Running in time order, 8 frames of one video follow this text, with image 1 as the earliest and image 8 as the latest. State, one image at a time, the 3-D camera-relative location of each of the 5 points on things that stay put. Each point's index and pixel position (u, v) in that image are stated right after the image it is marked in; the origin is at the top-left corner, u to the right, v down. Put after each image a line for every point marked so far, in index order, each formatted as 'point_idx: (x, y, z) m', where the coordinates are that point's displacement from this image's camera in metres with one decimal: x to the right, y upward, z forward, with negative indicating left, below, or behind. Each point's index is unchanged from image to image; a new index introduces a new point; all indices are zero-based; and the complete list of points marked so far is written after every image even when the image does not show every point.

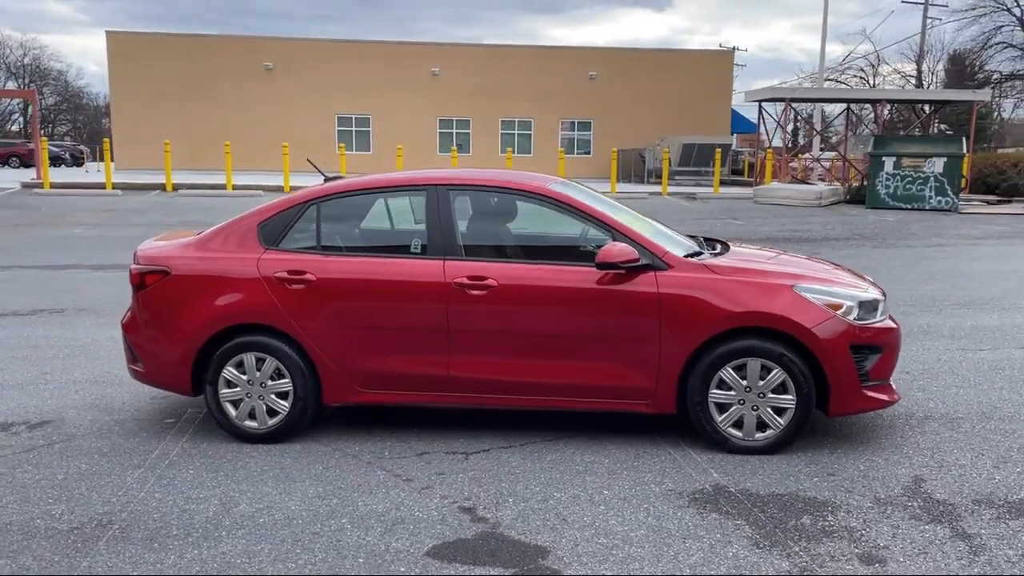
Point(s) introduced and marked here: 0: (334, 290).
0: (-1.0, 0.0, +5.1) m
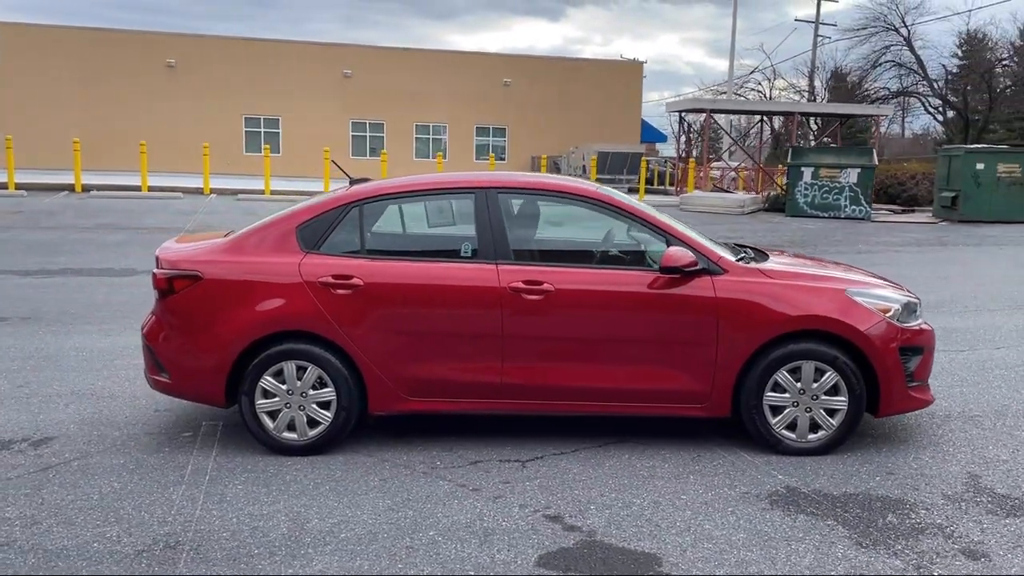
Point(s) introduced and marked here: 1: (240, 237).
0: (-0.7, 0.0, +5.0) m
1: (-1.6, +0.3, +5.2) m
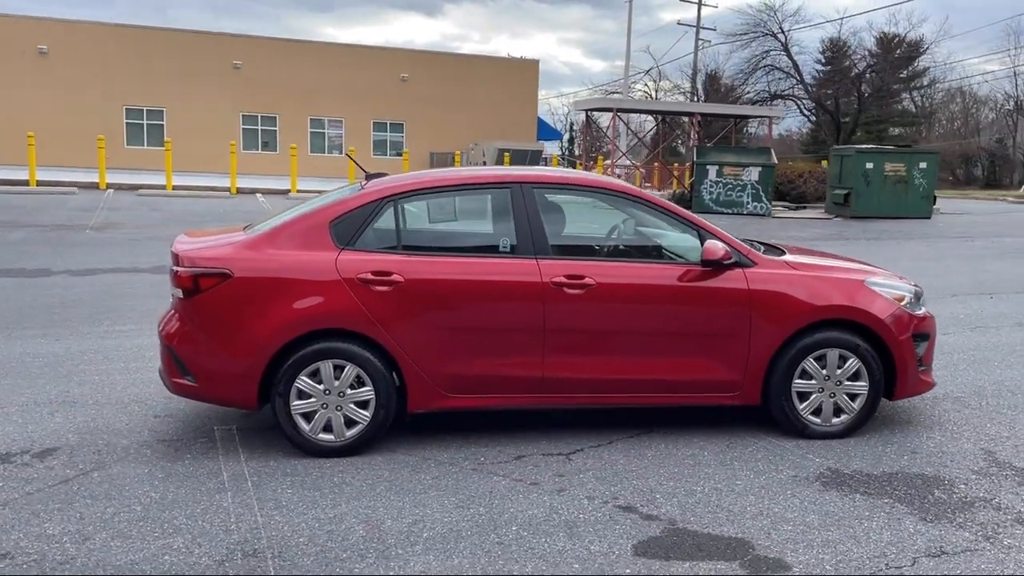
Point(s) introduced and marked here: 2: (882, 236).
0: (-0.5, 0.0, +4.9) m
1: (-1.4, +0.3, +5.0) m
2: (+7.8, +1.1, +18.6) m
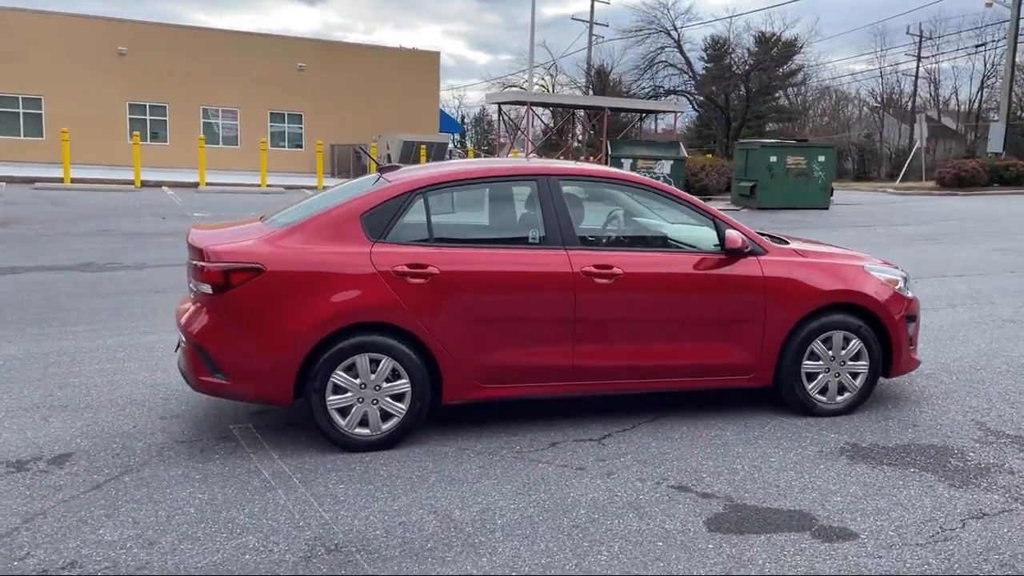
0: (-0.3, 0.0, +4.9) m
1: (-1.2, +0.3, +4.9) m
2: (+6.2, +1.4, +19.5) m
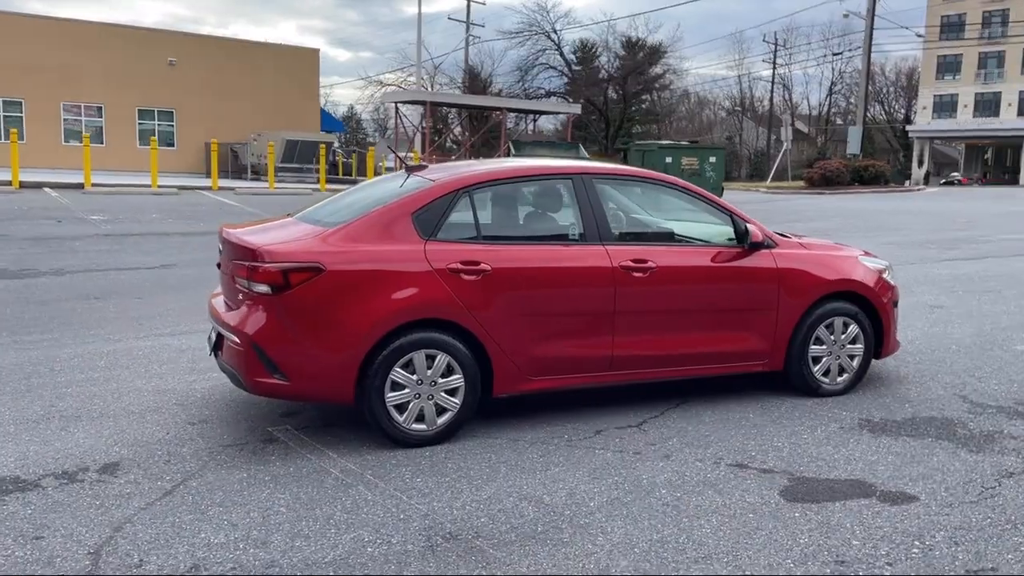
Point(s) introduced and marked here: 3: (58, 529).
0: (0.0, 0.0, +5.1) m
1: (-0.9, +0.3, +4.9) m
2: (+4.2, +1.5, +20.5) m
3: (-2.0, -1.1, +3.9) m
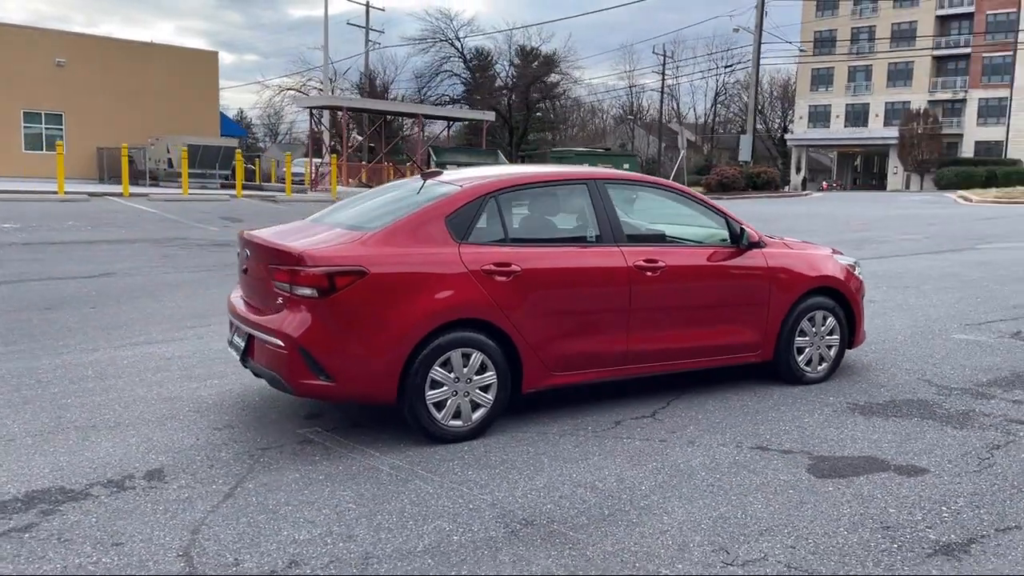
0: (+0.2, 0.0, +5.3) m
1: (-0.8, +0.3, +5.1) m
2: (+2.4, +1.4, +21.1) m
3: (-1.7, -1.1, +3.9) m
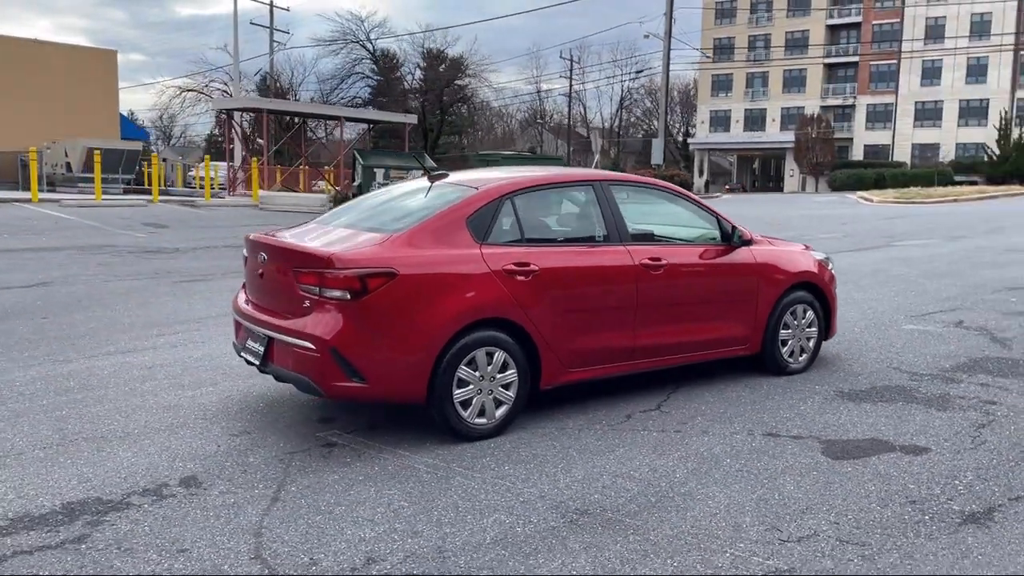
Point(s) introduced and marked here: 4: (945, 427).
0: (+0.3, +0.1, +5.4) m
1: (-0.6, +0.3, +5.1) m
2: (+0.8, +1.4, +21.4) m
3: (-1.4, -1.1, +3.9) m
4: (+2.7, -0.9, +5.5) m
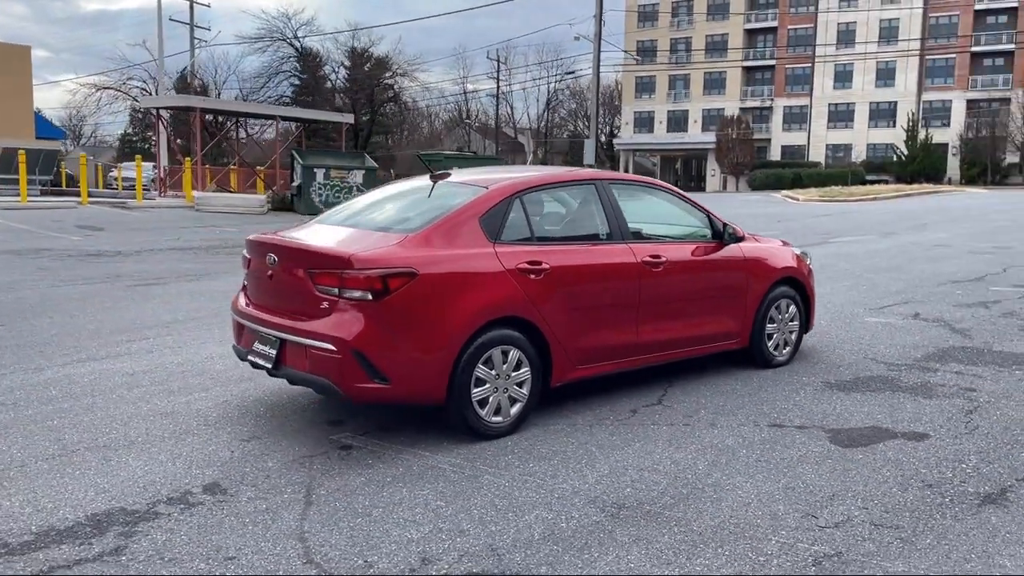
0: (+0.3, +0.1, +5.5) m
1: (-0.5, +0.3, +5.1) m
2: (-0.5, +1.4, +21.4) m
3: (-1.2, -1.1, +3.8) m
4: (+2.7, -0.8, +5.7) m
